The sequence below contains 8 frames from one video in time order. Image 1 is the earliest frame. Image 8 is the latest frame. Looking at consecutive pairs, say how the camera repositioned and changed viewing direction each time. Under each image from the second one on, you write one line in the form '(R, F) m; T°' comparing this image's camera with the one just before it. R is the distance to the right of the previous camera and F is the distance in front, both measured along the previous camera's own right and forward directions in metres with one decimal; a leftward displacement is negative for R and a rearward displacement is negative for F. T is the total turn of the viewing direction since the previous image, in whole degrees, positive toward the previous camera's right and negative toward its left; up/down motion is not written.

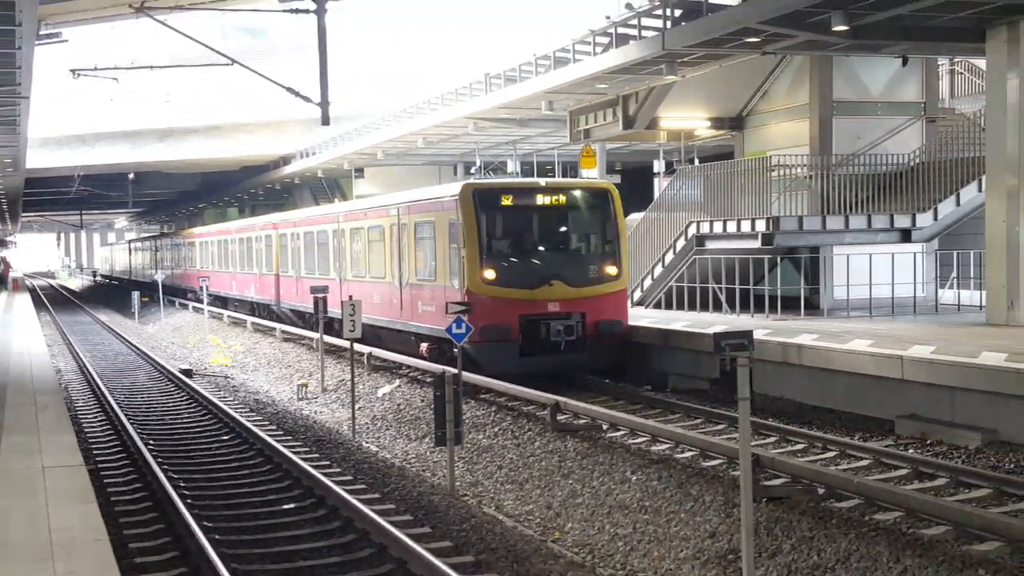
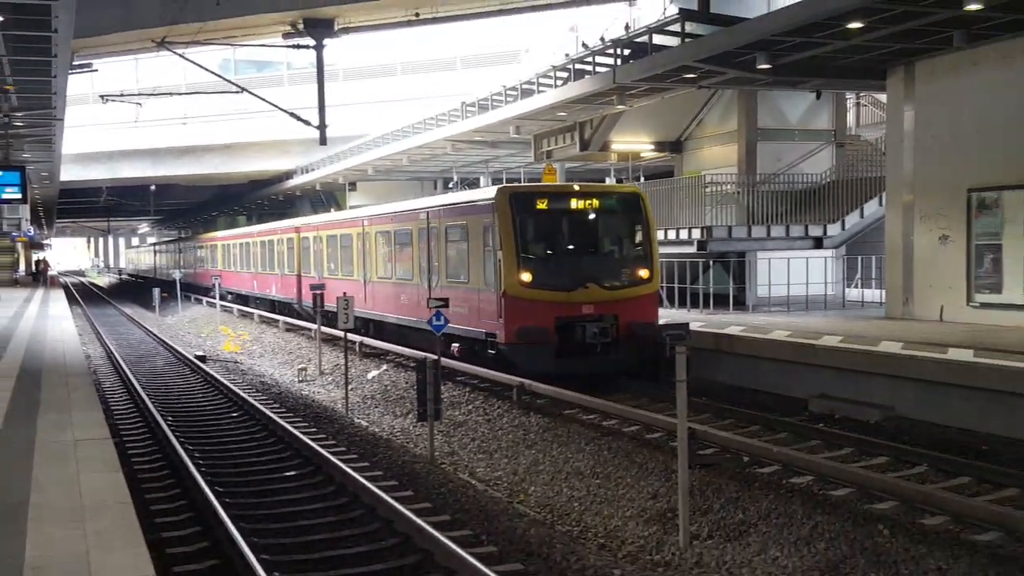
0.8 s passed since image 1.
(+0.2, -1.2) m; +1°
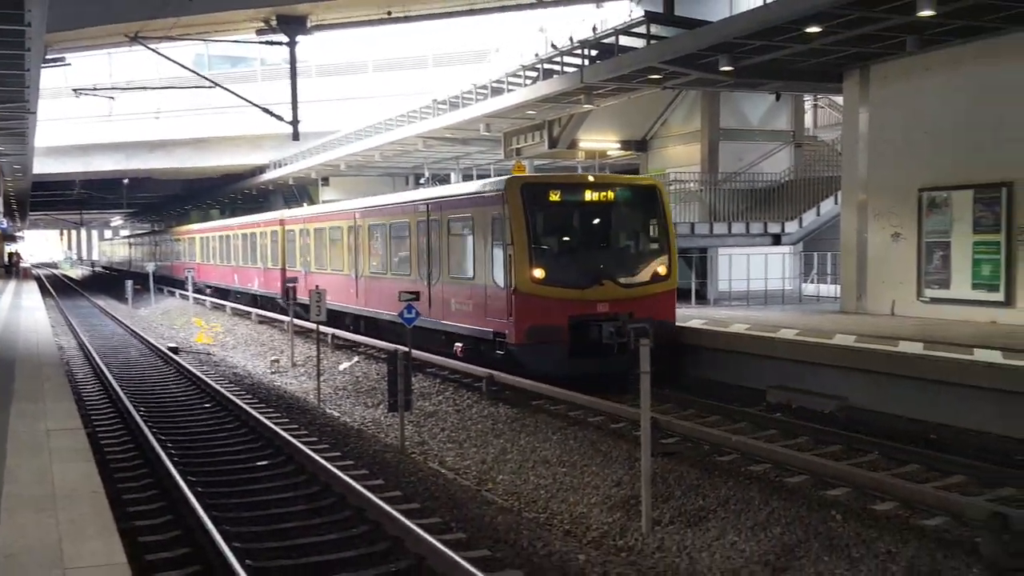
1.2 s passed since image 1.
(+0.1, -0.2) m; +2°
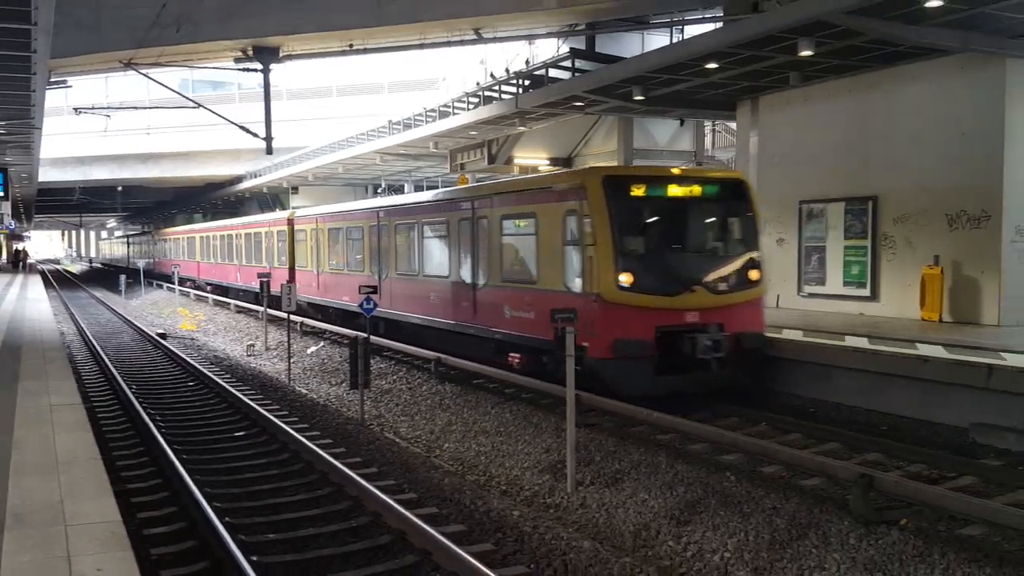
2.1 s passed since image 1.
(+0.5, -1.5) m; +1°
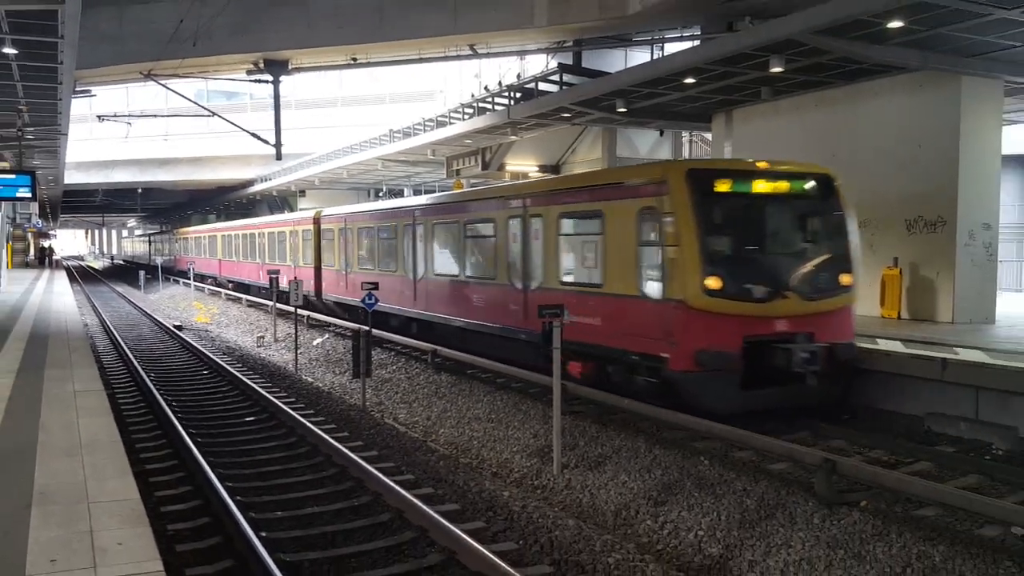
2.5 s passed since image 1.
(+0.1, -0.8) m; 0°
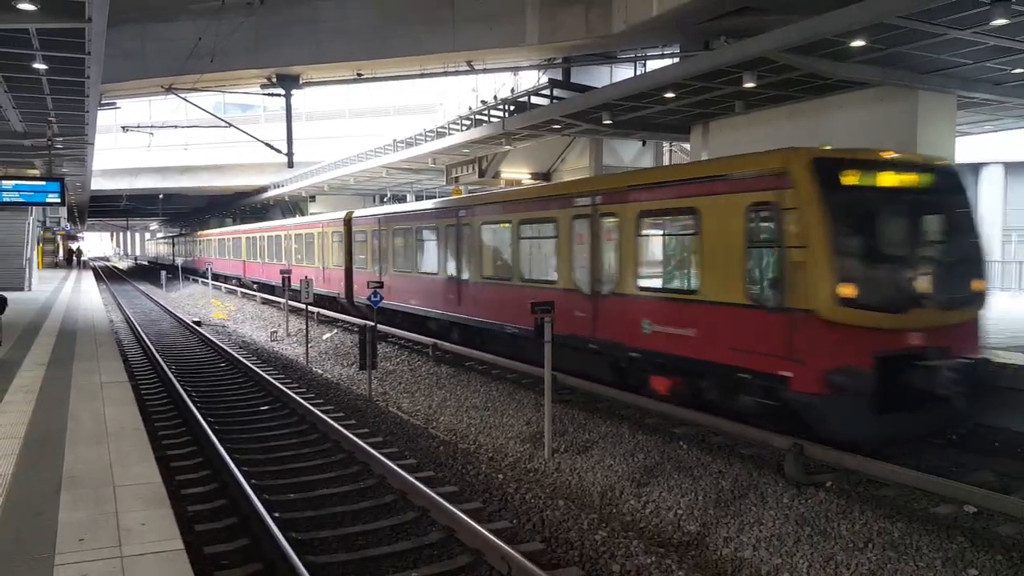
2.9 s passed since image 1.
(+0.1, -0.9) m; 0°
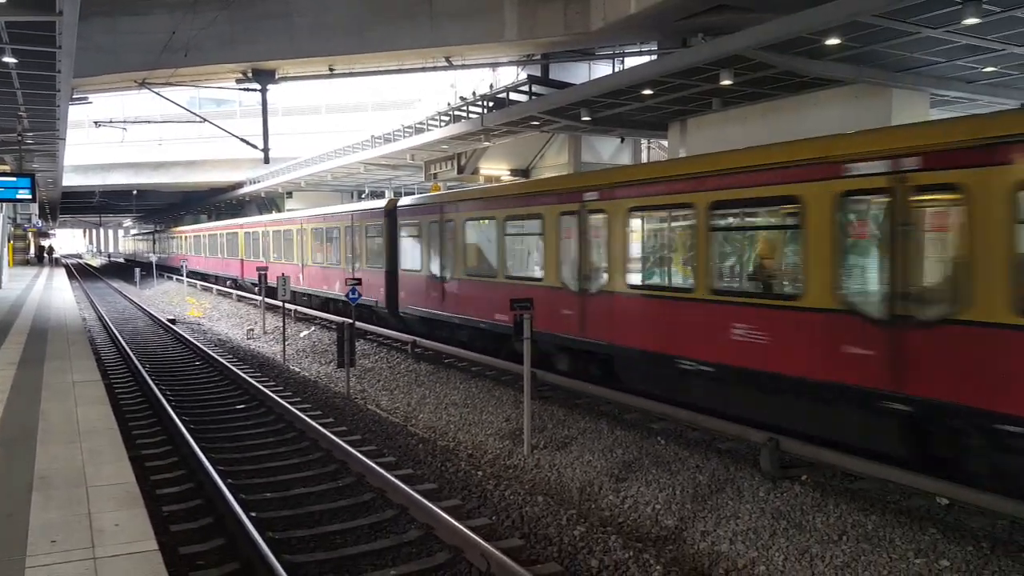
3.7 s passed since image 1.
(0.0, 0.0) m; +1°
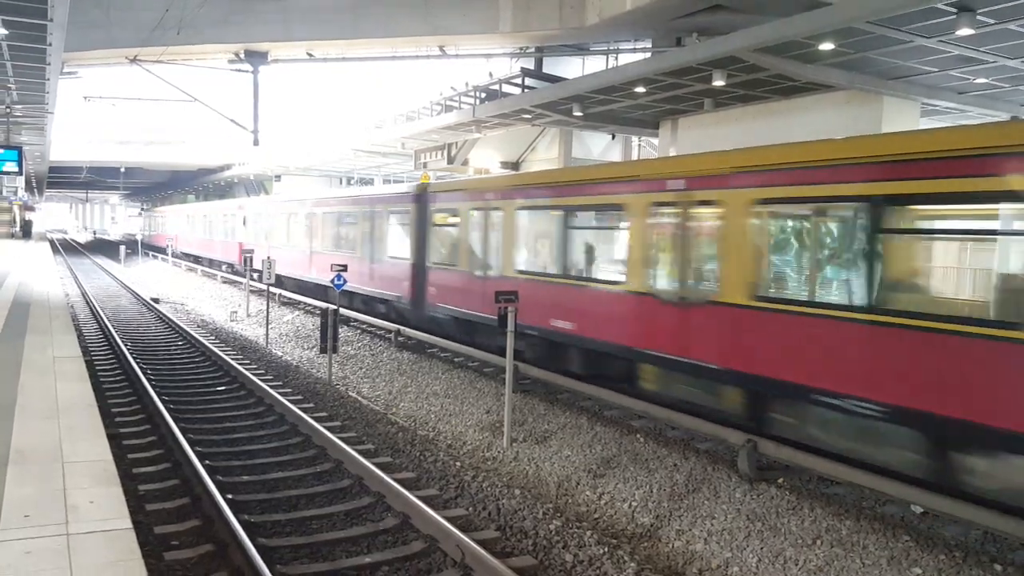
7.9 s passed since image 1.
(+0.2, 0.0) m; 0°
